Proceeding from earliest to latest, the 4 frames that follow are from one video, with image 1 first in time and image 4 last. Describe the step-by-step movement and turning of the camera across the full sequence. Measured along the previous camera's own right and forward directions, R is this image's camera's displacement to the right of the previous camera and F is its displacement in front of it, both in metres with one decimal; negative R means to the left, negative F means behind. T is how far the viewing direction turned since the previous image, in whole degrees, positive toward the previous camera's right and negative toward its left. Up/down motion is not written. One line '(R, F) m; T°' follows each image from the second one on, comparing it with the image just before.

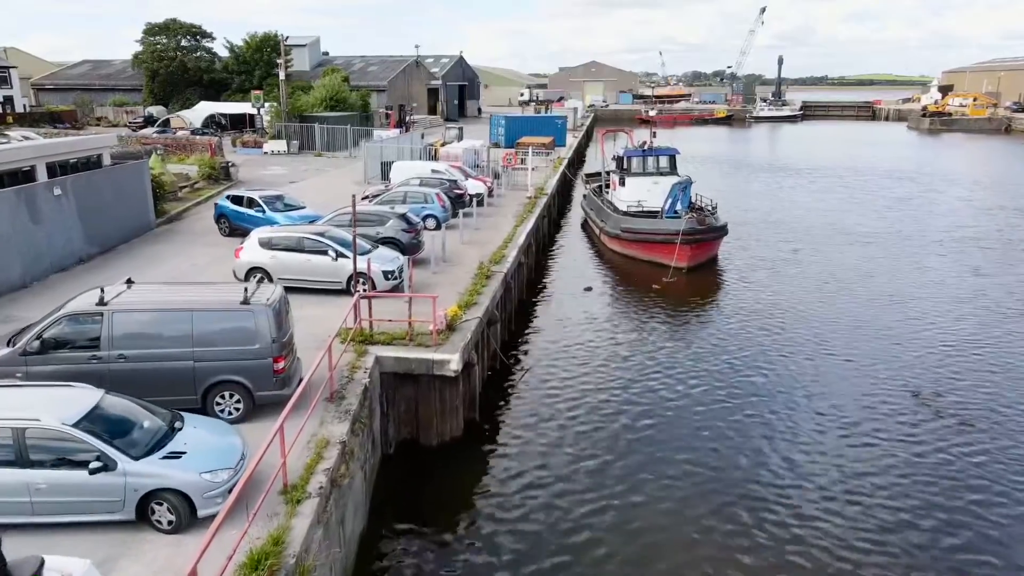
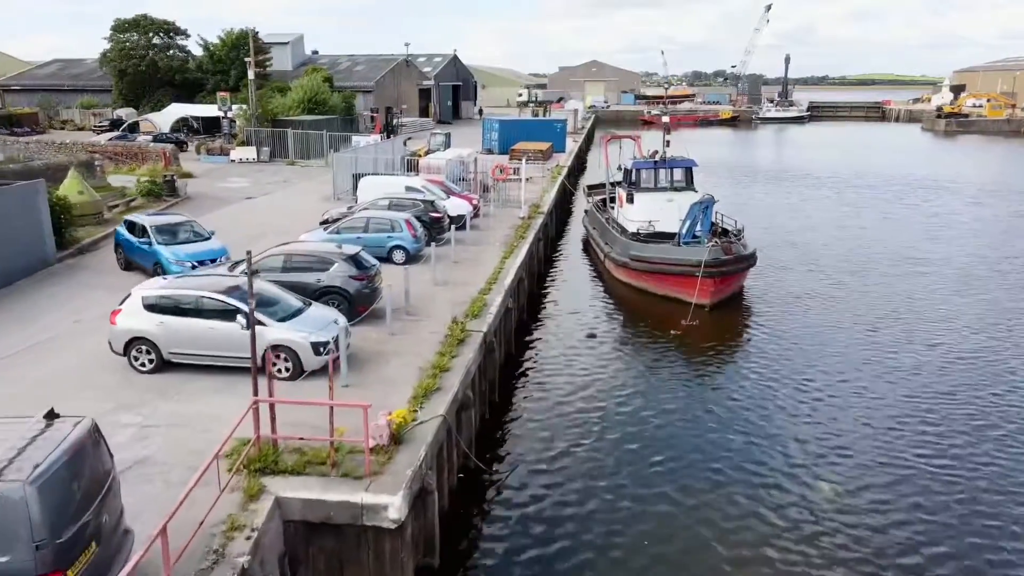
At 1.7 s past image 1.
(+0.3, +4.3) m; 0°
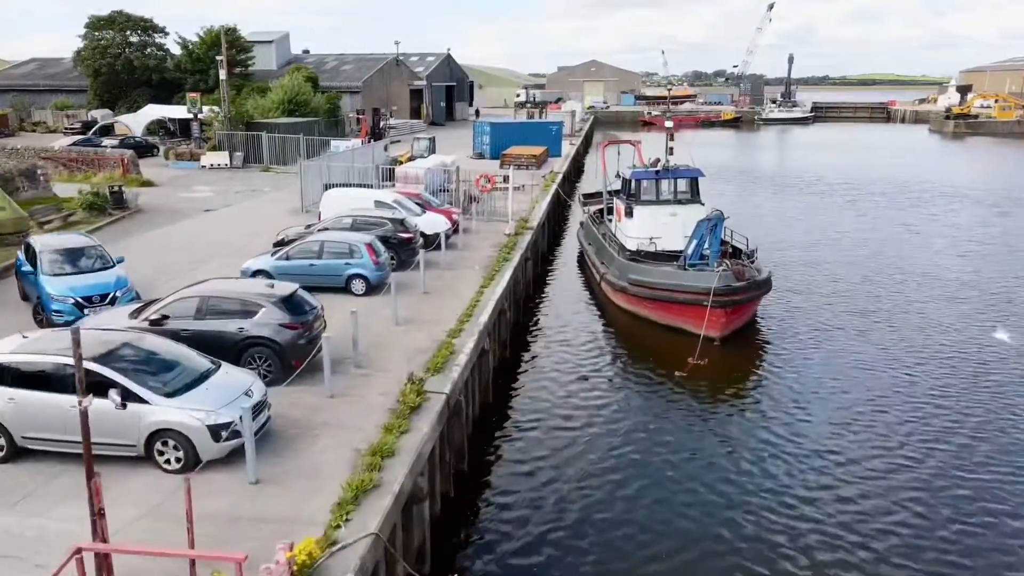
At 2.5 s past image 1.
(+0.4, +2.7) m; 0°
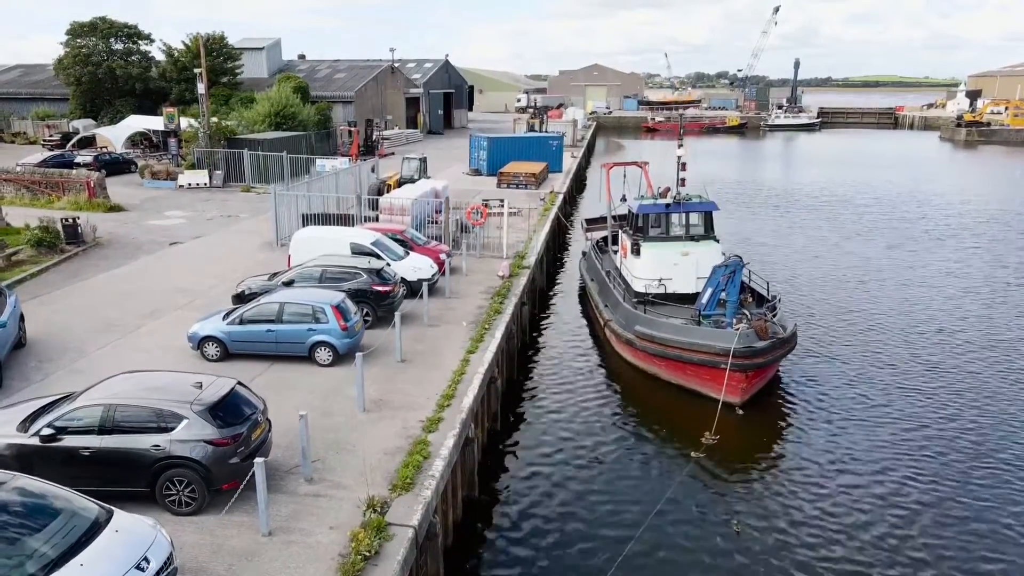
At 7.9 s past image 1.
(+0.2, +2.3) m; 0°
